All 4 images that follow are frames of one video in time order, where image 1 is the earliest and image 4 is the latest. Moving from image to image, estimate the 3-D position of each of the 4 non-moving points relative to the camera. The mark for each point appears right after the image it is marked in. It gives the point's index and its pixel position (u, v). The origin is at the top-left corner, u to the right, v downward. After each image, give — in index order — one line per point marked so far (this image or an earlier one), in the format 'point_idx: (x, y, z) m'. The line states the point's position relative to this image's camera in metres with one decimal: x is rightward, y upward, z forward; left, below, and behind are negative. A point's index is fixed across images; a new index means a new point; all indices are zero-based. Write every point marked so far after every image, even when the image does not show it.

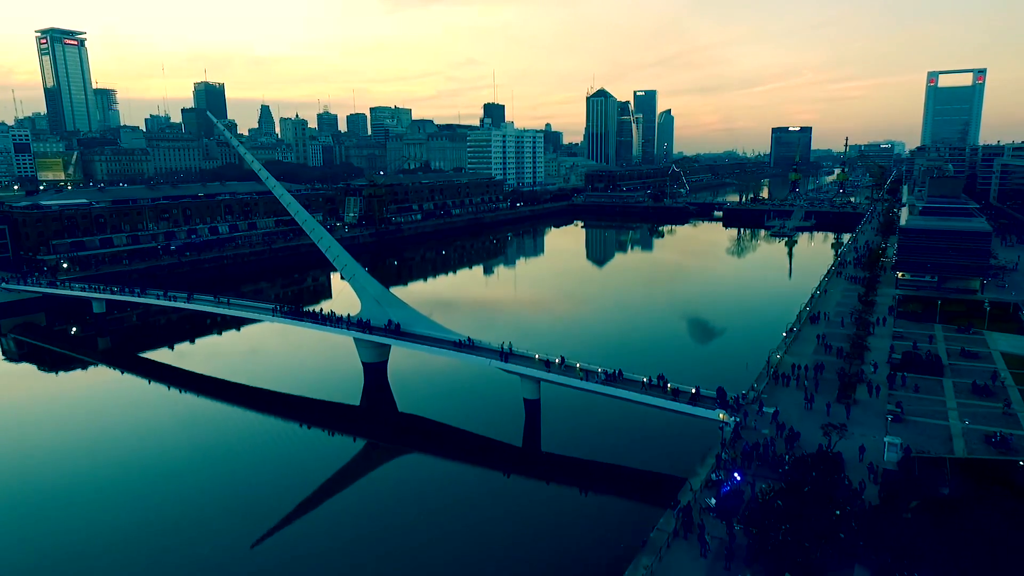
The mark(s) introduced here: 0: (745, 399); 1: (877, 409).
0: (+7.5, -3.6, +19.3) m
1: (+11.2, -3.7, +18.5) m
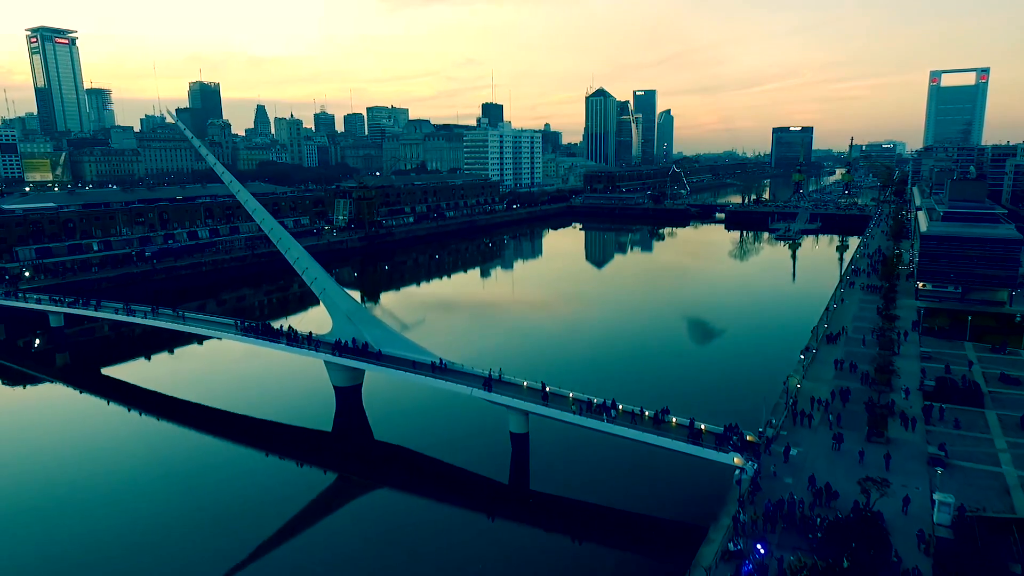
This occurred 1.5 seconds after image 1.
0: (+7.0, -4.2, +16.7) m
1: (+10.7, -4.4, +16.0) m
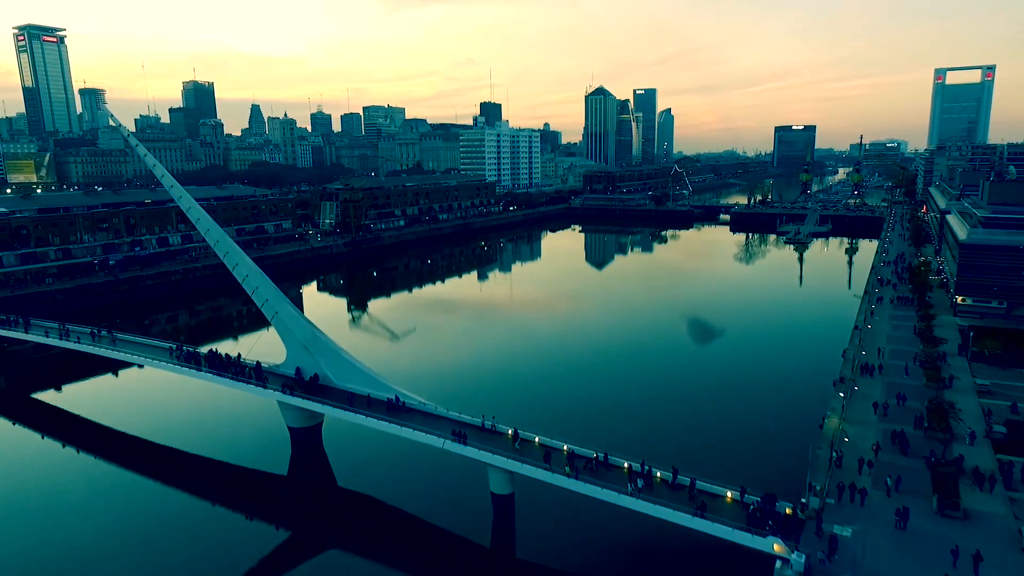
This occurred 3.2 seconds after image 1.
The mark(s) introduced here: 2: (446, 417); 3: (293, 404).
0: (+6.5, -5.0, +13.2) m
1: (+10.2, -5.1, +12.4) m
2: (-1.9, -3.8, +17.6) m
3: (-6.8, -3.6, +18.8) m
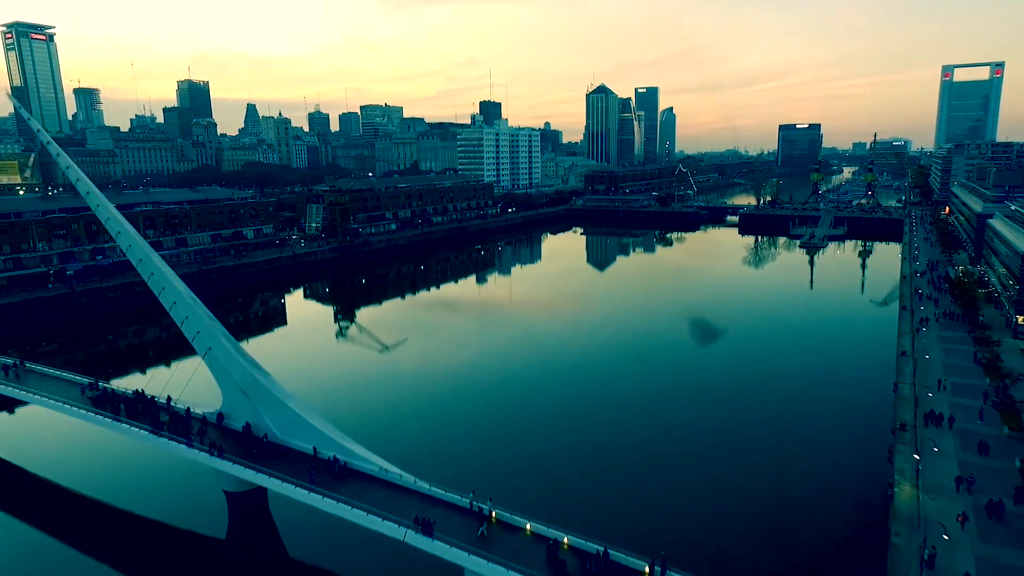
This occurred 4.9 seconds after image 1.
0: (+6.1, -5.8, +9.2) m
1: (+9.9, -5.9, +8.5) m
2: (-2.3, -4.6, +13.7) m
3: (-7.1, -4.4, +14.9) m
